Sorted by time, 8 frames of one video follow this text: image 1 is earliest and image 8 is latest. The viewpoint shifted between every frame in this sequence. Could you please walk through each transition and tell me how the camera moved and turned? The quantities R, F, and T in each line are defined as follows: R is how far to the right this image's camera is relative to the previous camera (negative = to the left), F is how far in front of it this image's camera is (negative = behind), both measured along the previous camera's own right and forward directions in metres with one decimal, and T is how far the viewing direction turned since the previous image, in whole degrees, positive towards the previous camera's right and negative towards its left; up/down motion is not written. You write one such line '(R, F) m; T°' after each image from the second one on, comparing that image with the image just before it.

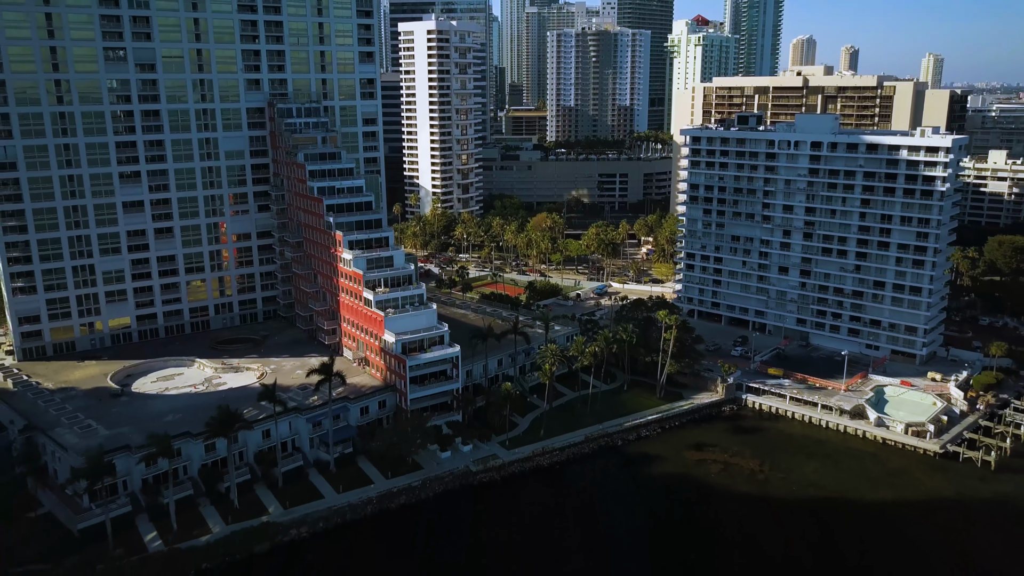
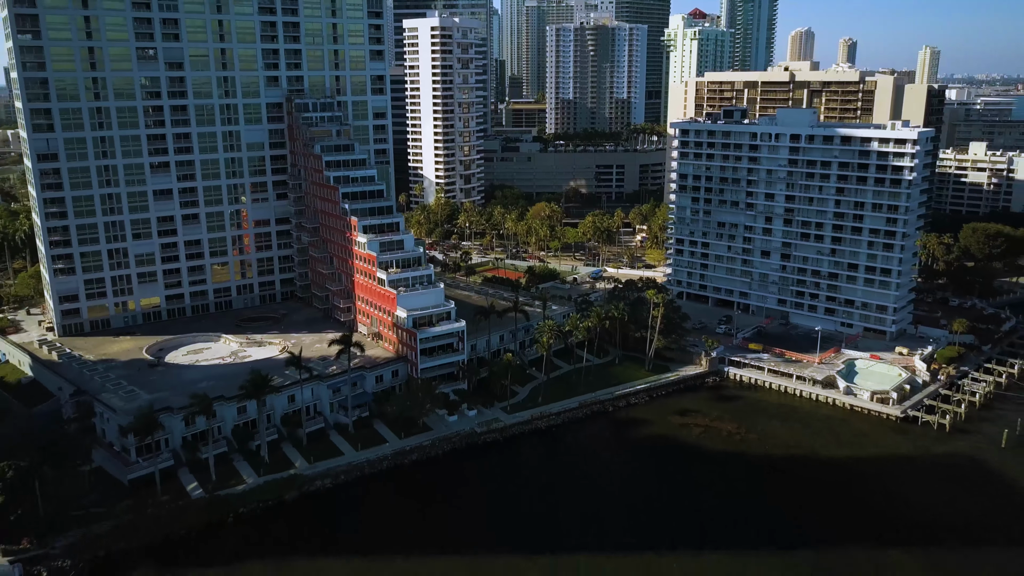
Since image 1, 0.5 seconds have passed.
(-0.1, -6.2) m; 0°
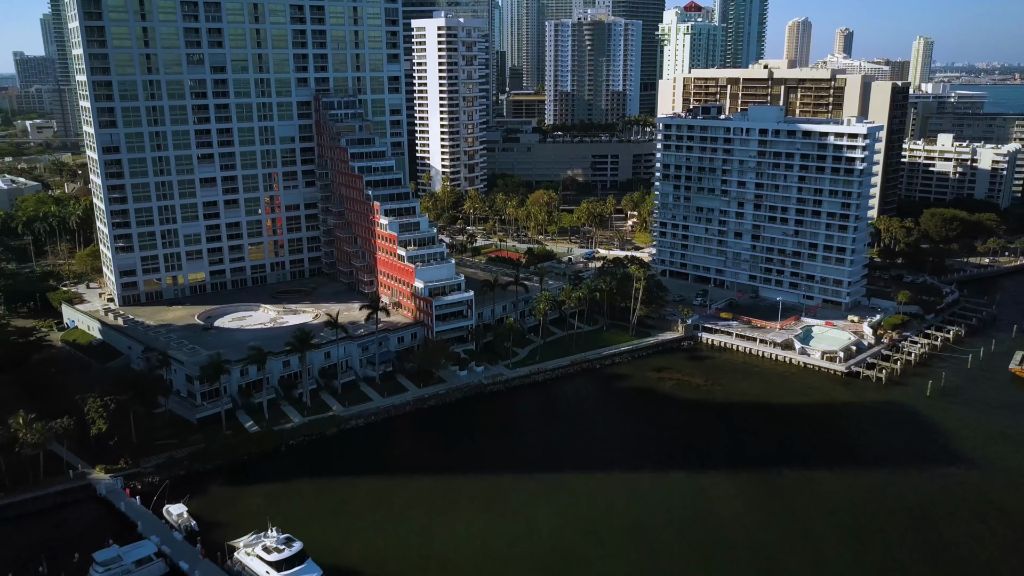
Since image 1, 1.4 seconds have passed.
(-0.2, -11.6) m; 0°
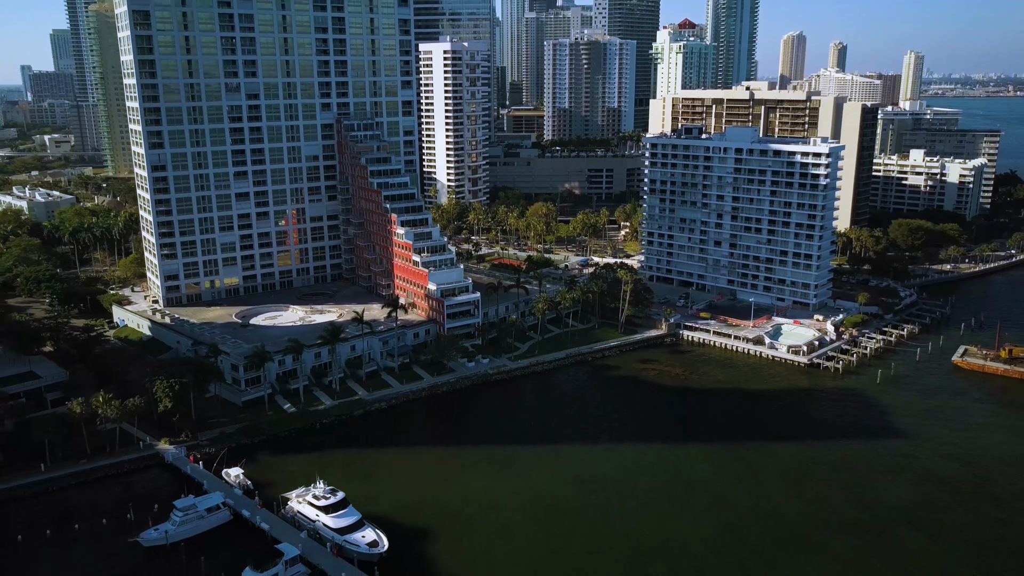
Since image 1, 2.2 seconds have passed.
(-0.3, -10.9) m; 0°
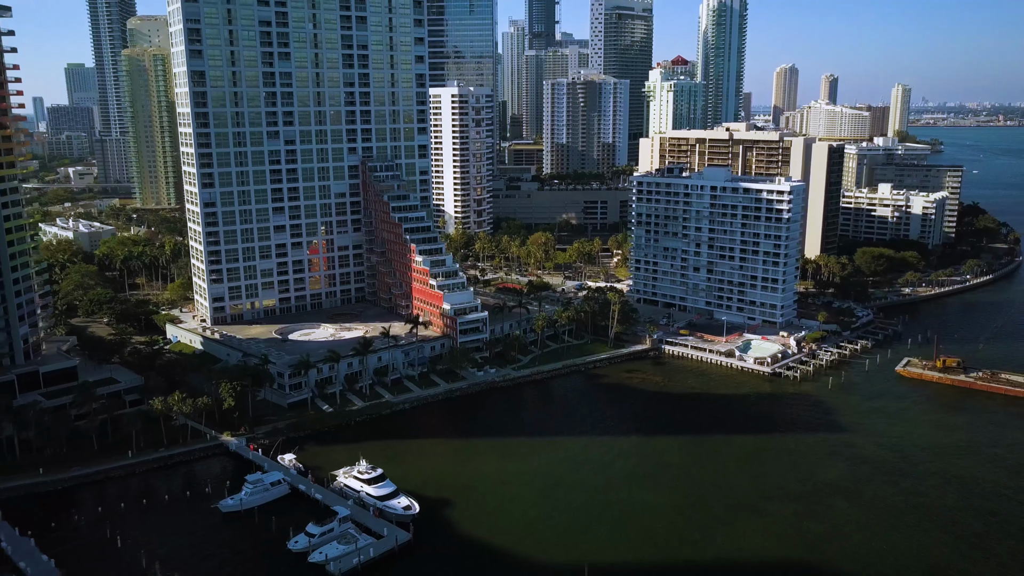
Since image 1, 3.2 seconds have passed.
(-0.5, -14.6) m; 0°
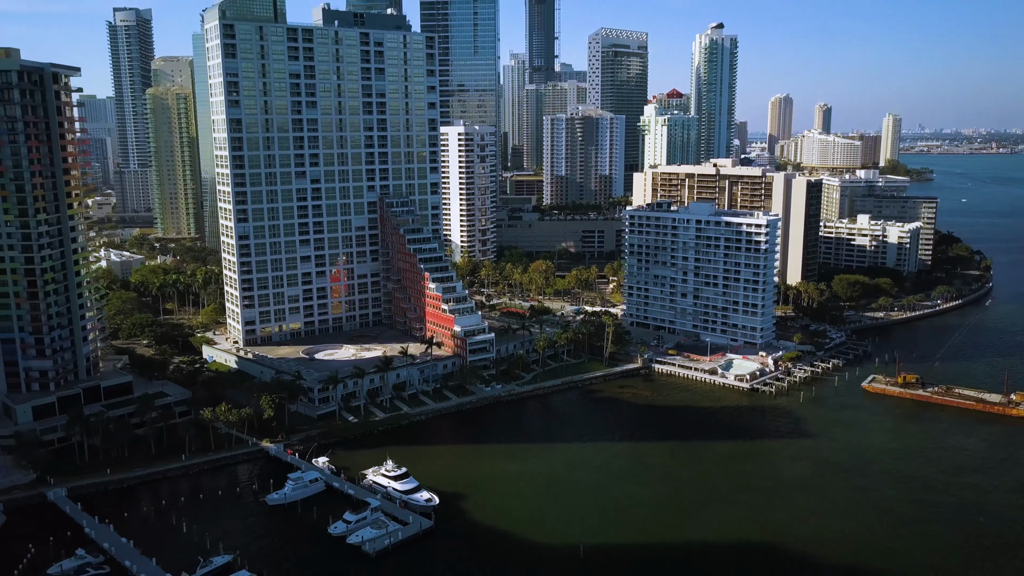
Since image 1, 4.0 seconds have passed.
(-0.6, -12.1) m; 0°
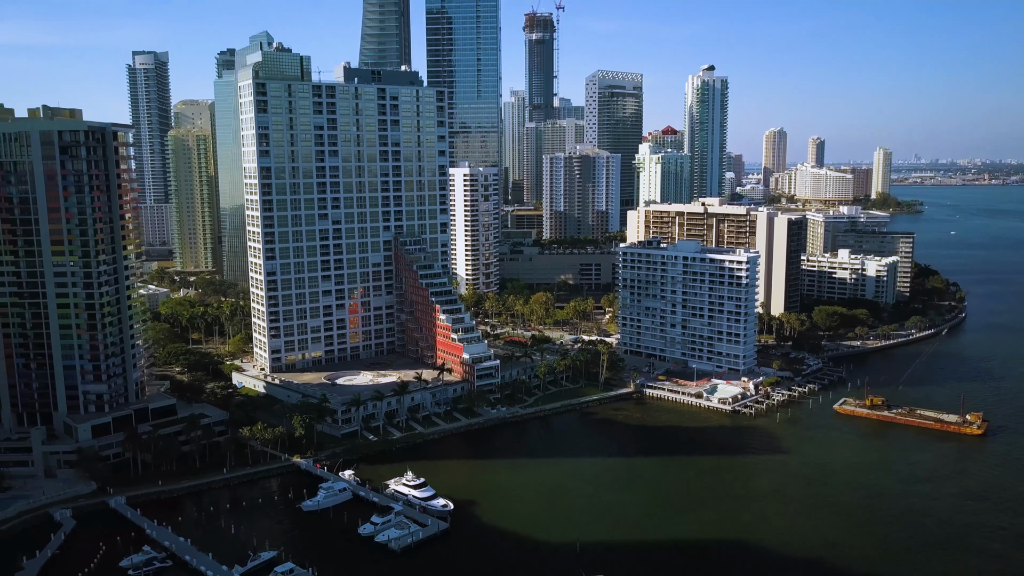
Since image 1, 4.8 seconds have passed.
(-0.6, -12.3) m; 0°
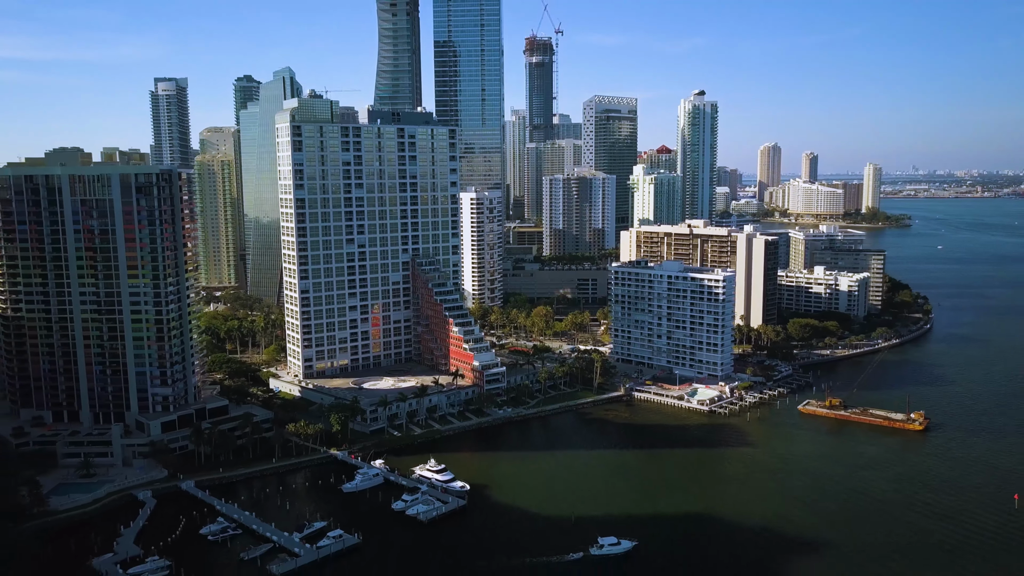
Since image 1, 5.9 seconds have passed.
(-0.8, -18.7) m; 0°
